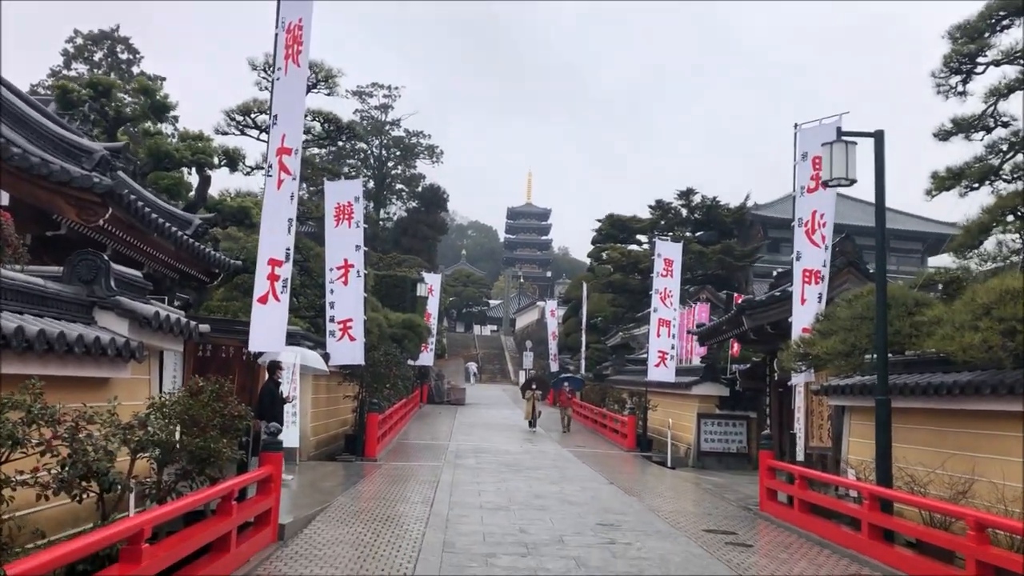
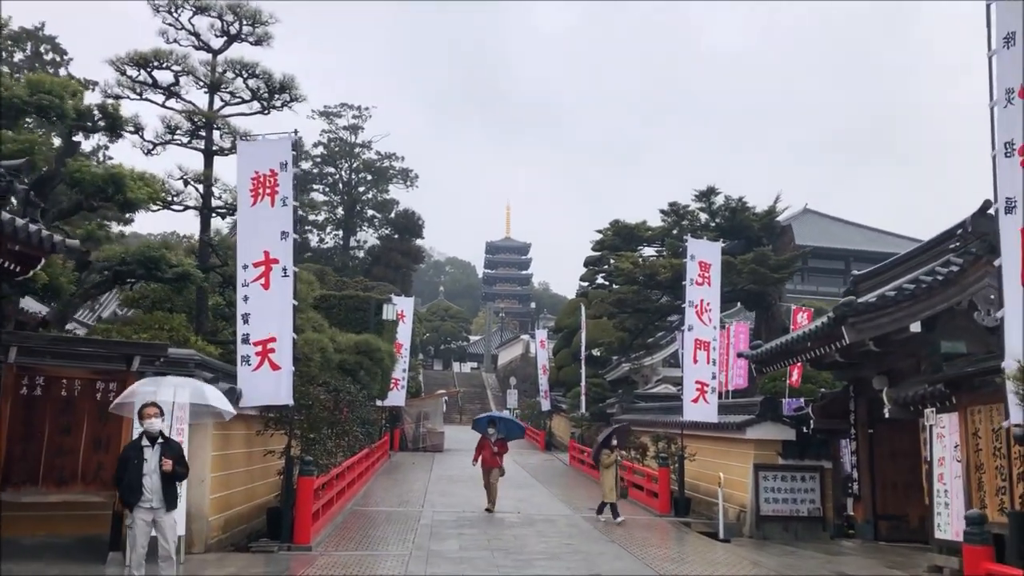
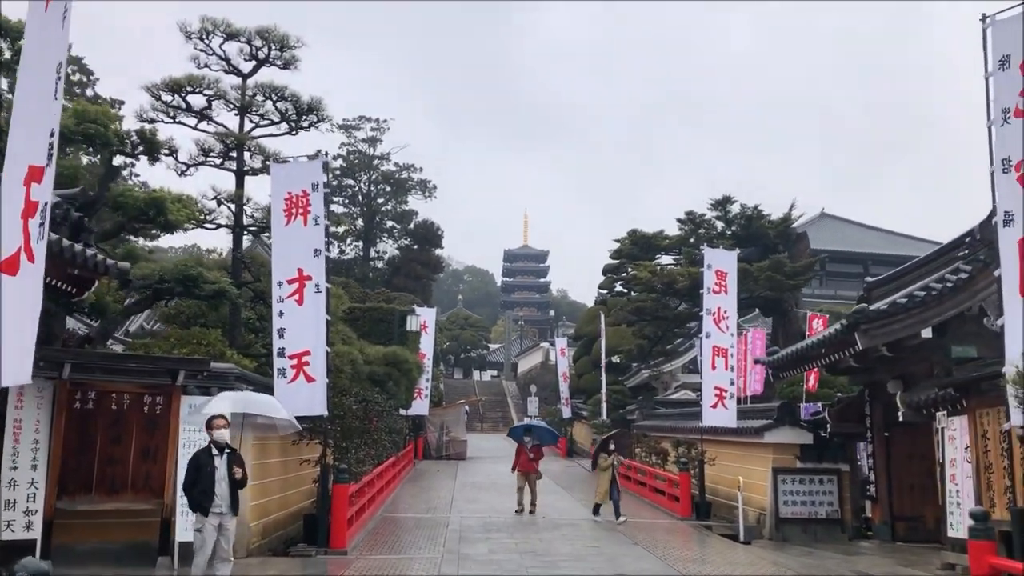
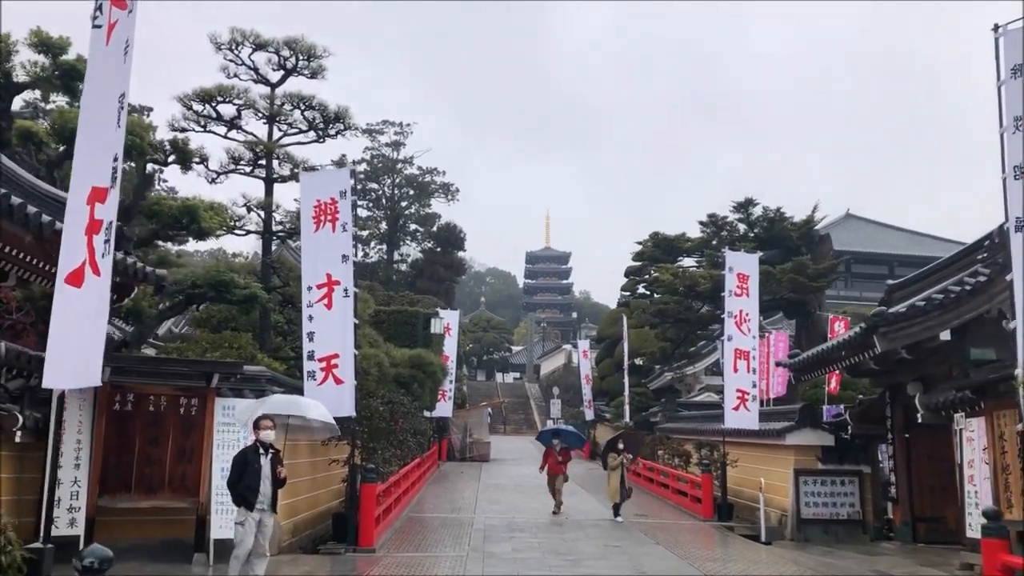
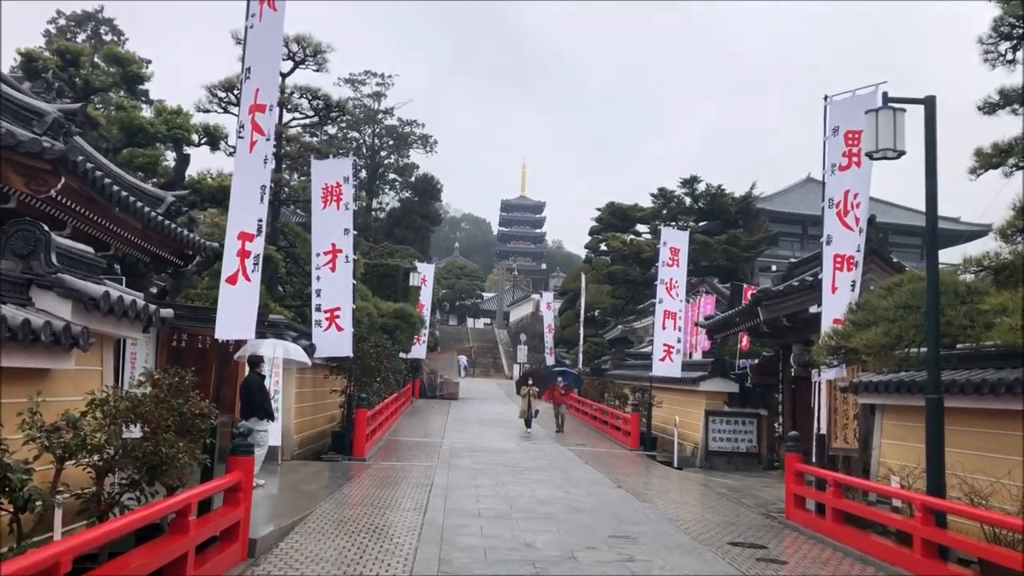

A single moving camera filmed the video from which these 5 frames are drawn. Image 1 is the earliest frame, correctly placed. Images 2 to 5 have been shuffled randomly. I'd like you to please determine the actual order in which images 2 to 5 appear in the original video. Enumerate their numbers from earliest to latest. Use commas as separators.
5, 4, 3, 2
